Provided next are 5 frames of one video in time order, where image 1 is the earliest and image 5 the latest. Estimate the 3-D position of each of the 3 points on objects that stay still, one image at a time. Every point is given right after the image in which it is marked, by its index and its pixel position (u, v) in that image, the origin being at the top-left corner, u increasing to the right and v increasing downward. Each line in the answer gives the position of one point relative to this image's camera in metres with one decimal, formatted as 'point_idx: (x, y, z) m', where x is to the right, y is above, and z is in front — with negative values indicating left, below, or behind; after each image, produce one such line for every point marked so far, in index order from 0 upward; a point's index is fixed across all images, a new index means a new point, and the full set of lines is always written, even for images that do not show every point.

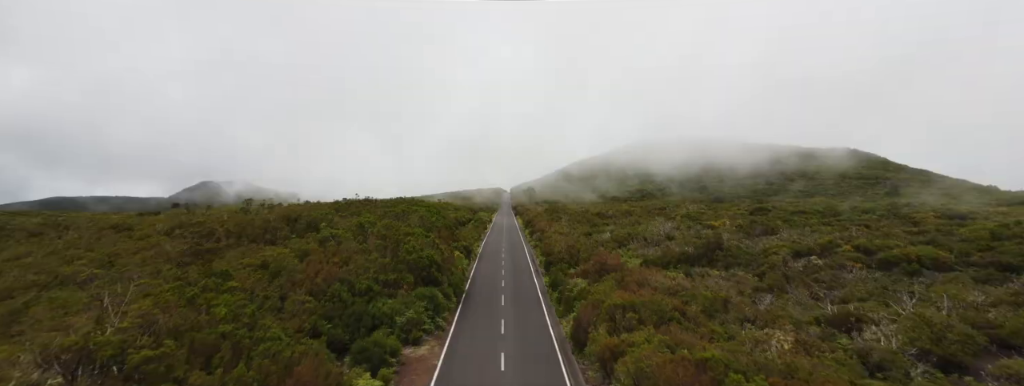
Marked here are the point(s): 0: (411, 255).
0: (-5.6, -3.5, +19.4) m
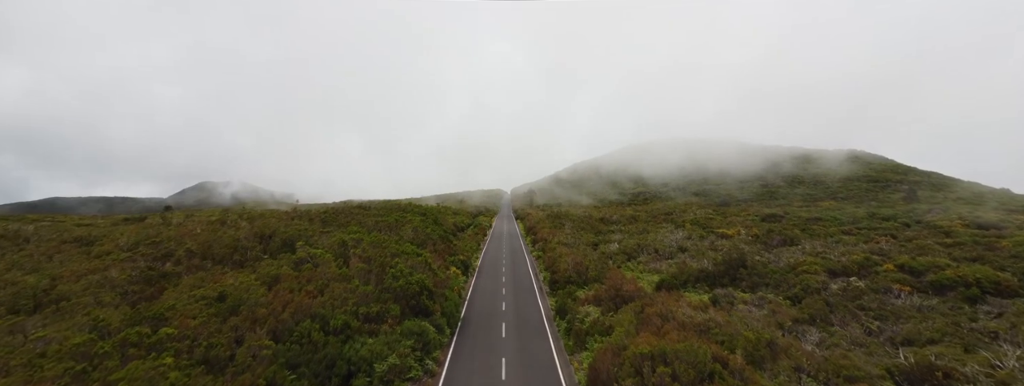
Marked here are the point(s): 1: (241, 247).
0: (-5.5, -4.2, +16.9) m
1: (-14.8, -3.0, +19.2) m
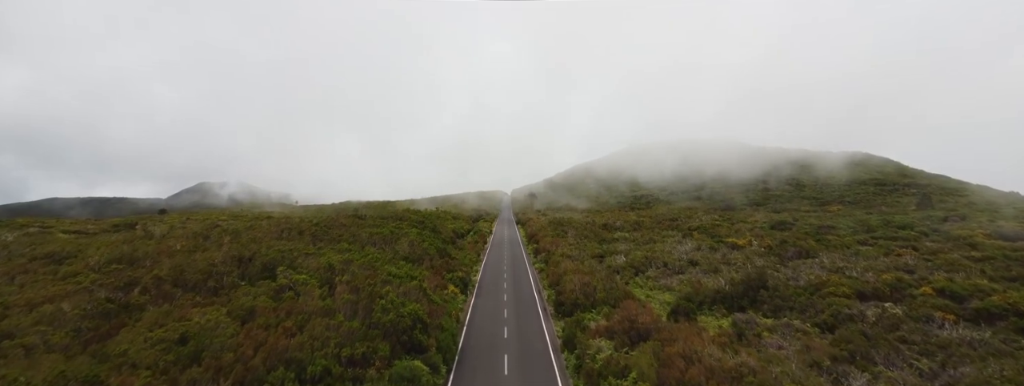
0: (-5.3, -5.1, +15.1) m
1: (-14.6, -3.9, +17.4) m
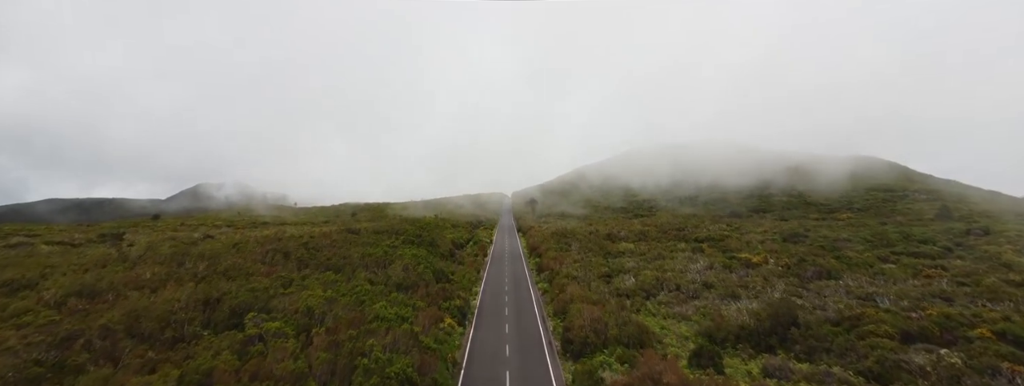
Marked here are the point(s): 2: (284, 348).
0: (-5.1, -6.6, +12.9) m
1: (-14.5, -5.4, +15.2) m
2: (-8.9, -6.0, +13.8) m
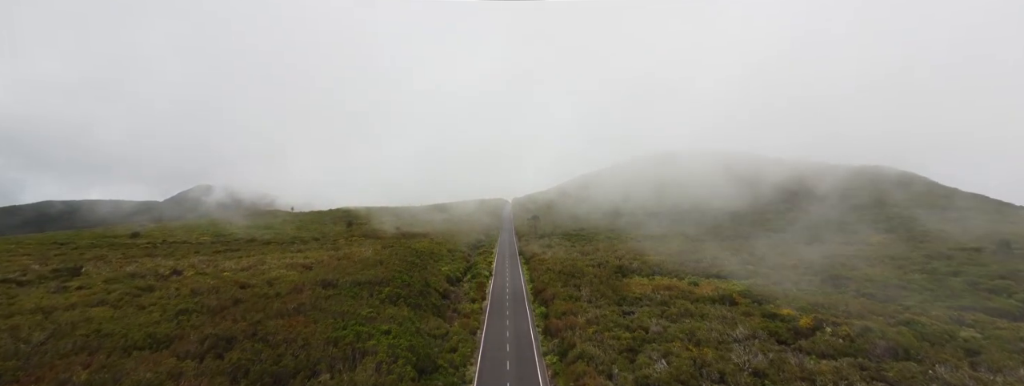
0: (-4.9, -11.2, +6.7) m
1: (-14.2, -10.0, +9.0) m
2: (-8.6, -10.6, +7.6) m
